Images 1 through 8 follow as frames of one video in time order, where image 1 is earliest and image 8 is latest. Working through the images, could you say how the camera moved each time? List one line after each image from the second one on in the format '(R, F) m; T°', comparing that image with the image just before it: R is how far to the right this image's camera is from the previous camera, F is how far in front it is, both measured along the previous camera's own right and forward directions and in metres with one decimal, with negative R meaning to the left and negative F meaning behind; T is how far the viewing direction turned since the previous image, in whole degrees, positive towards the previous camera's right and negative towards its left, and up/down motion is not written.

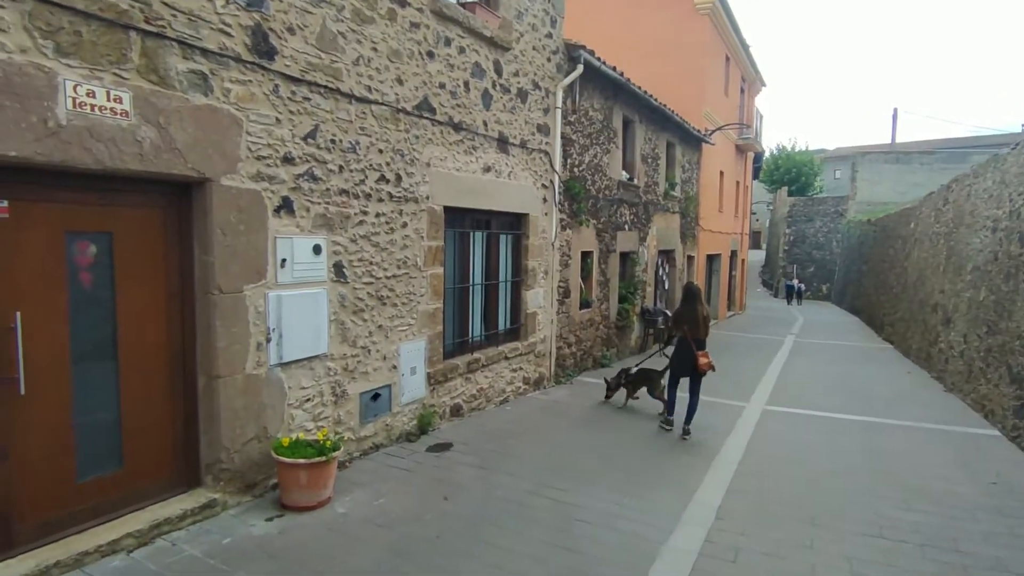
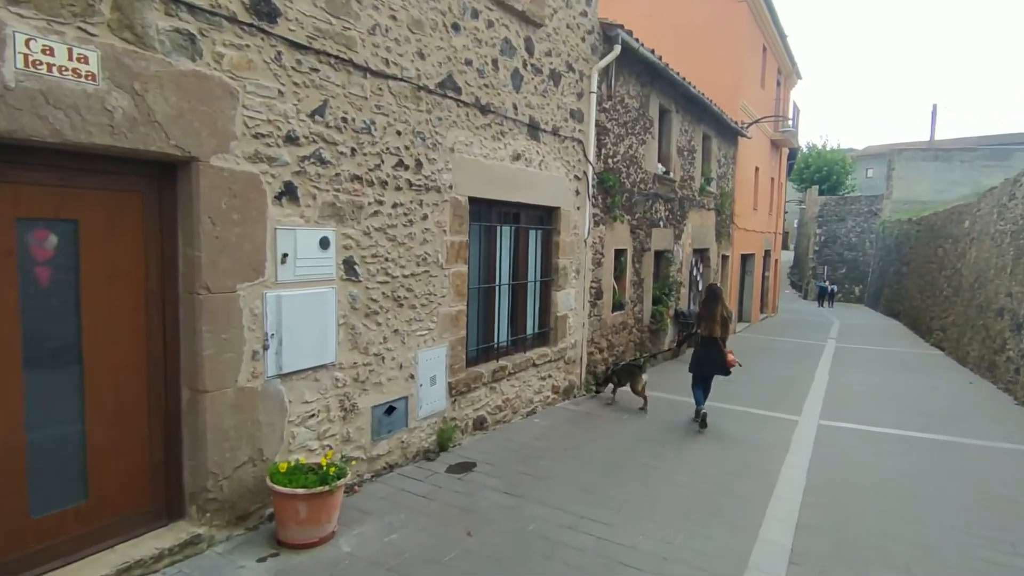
(-0.1, +0.6) m; -2°
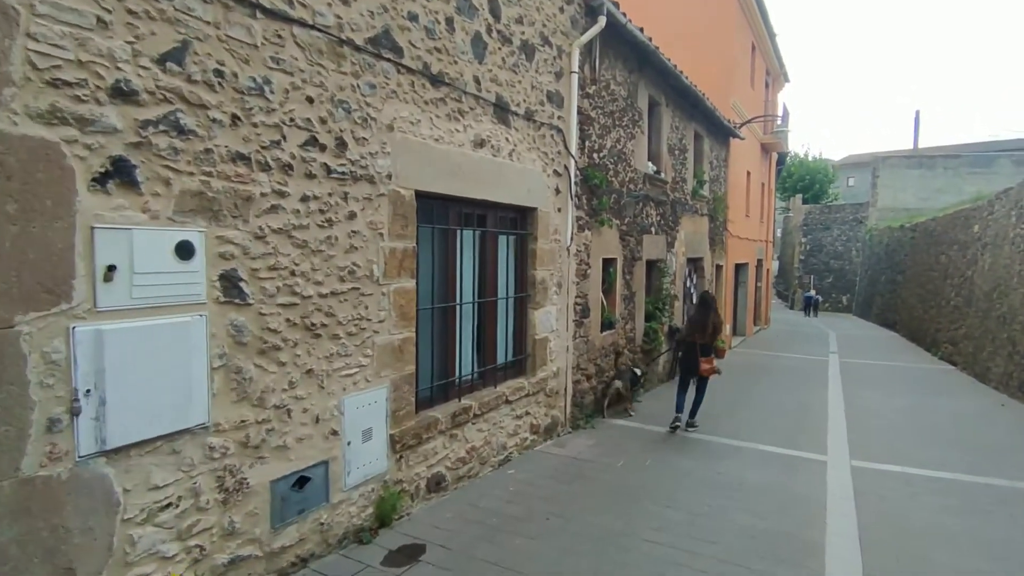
(+0.2, +1.2) m; +2°
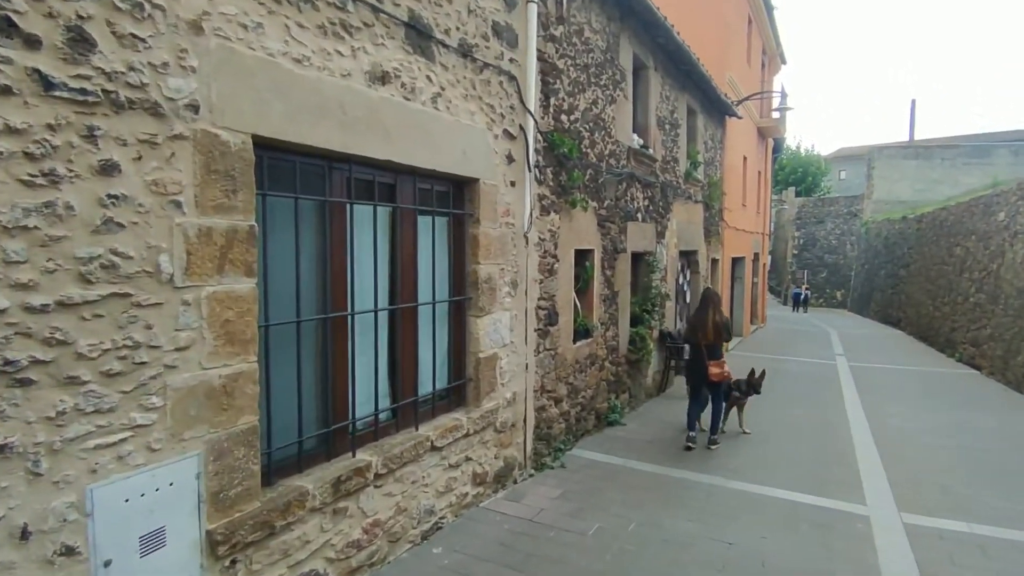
(+0.4, +1.5) m; +1°
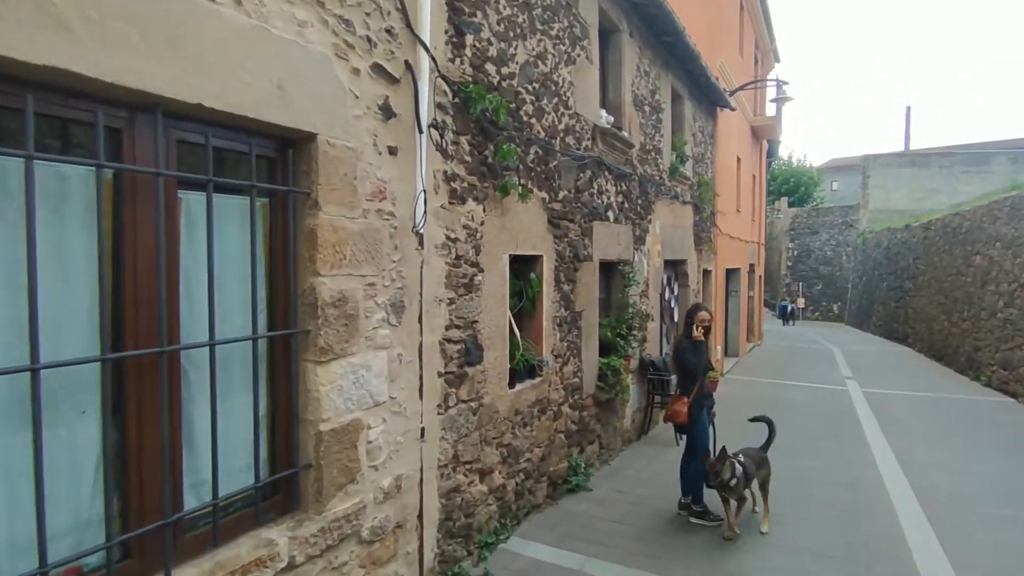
(+0.6, +1.6) m; +1°
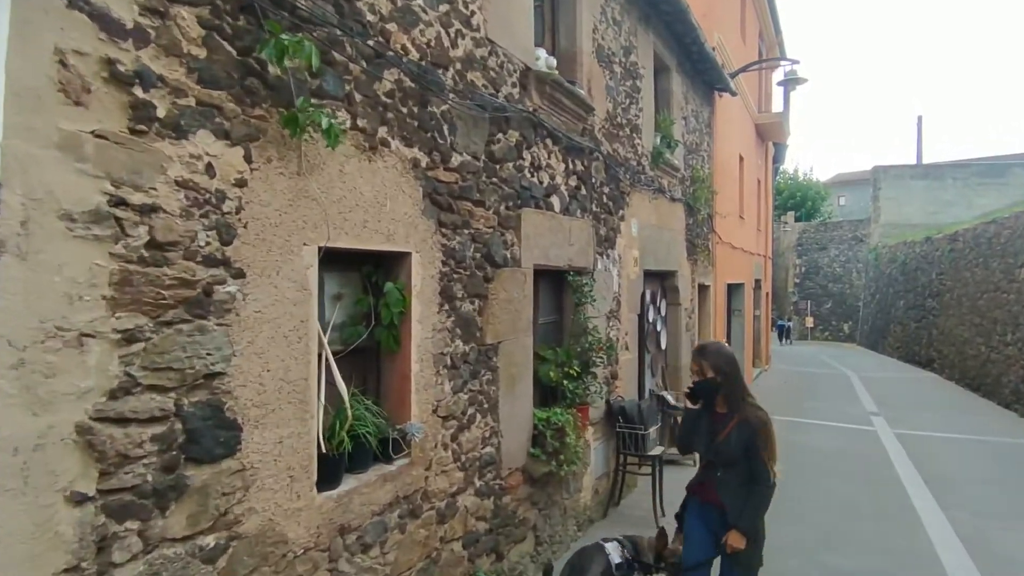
(+0.7, +1.8) m; 0°
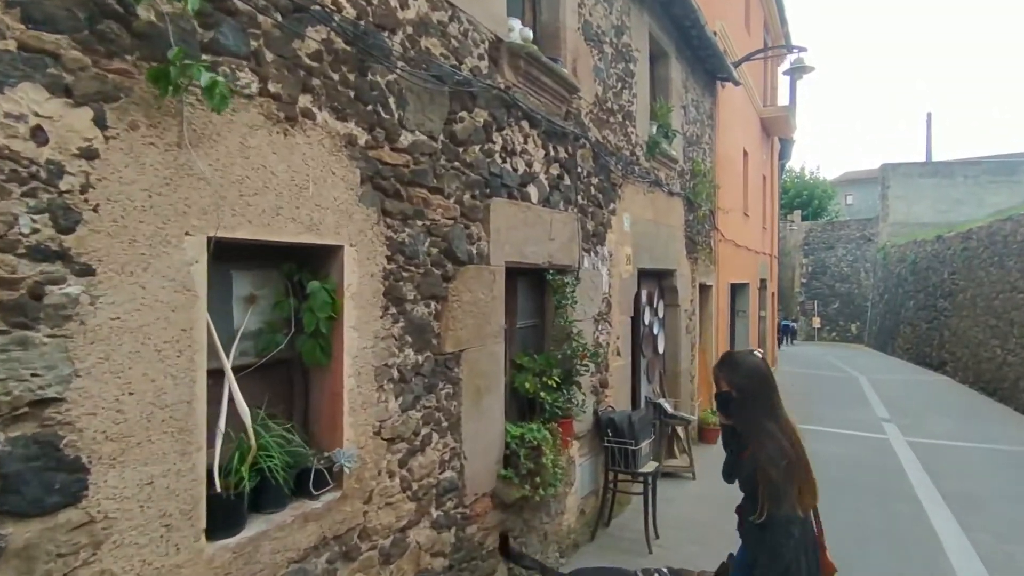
(+0.2, +0.4) m; -1°
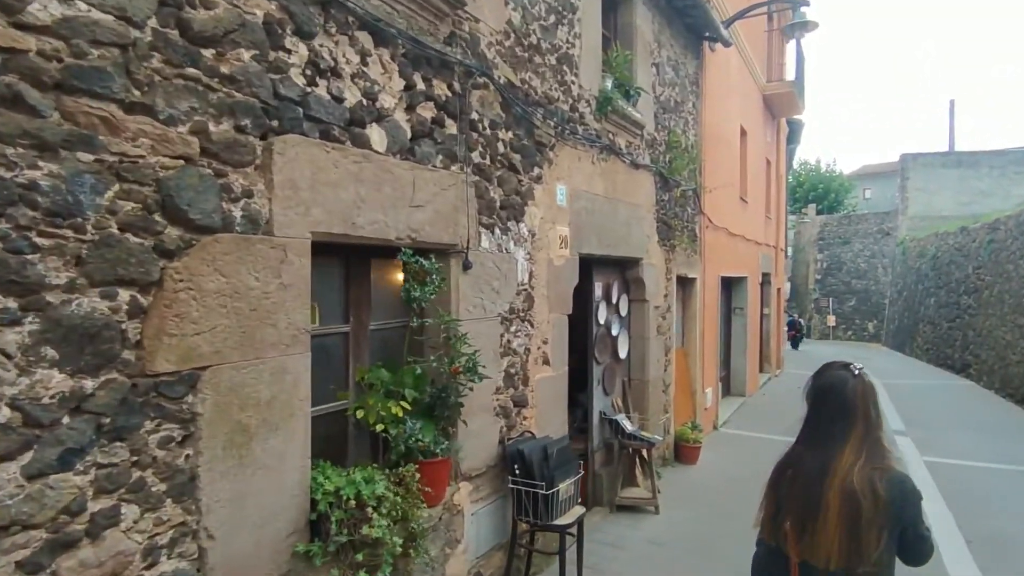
(+0.8, +1.1) m; -1°
